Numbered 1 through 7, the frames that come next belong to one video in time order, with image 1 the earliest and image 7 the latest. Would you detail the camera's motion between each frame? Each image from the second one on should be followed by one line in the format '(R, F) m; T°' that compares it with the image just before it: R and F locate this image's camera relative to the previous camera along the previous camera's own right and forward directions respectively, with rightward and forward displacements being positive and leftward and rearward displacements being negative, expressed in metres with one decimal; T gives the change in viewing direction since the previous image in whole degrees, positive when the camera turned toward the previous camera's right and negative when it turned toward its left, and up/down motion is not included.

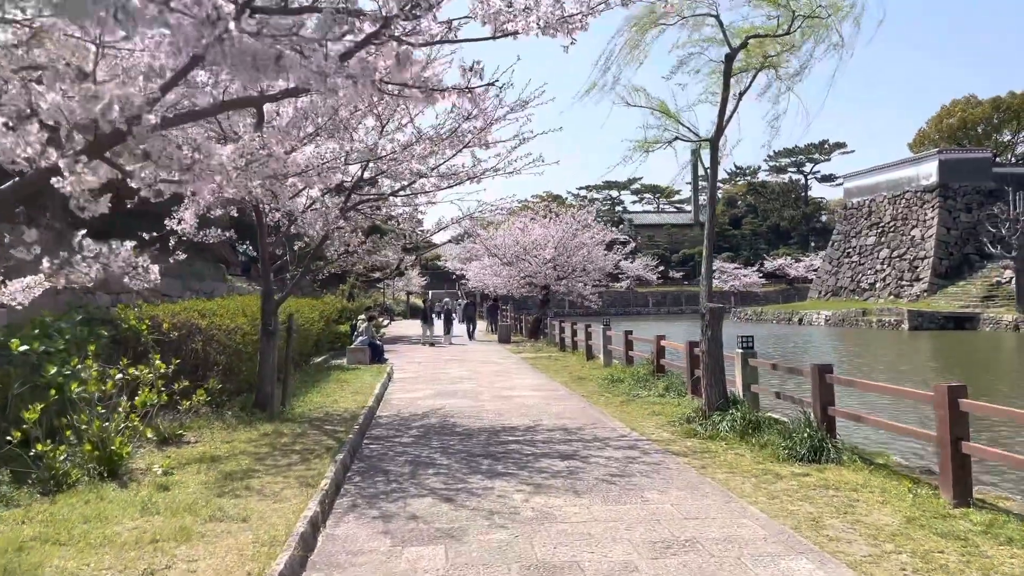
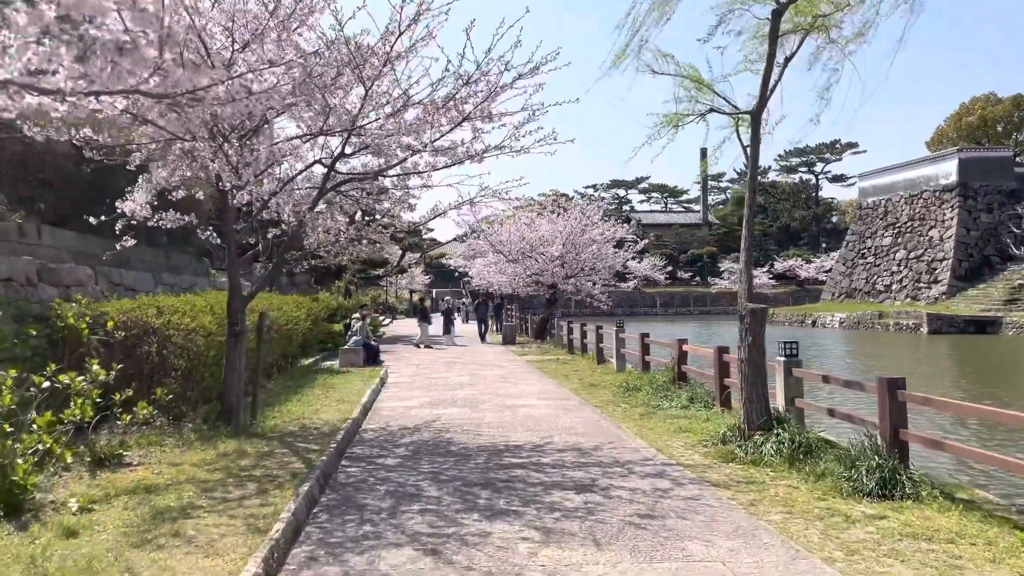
(0.0, +1.3) m; 0°
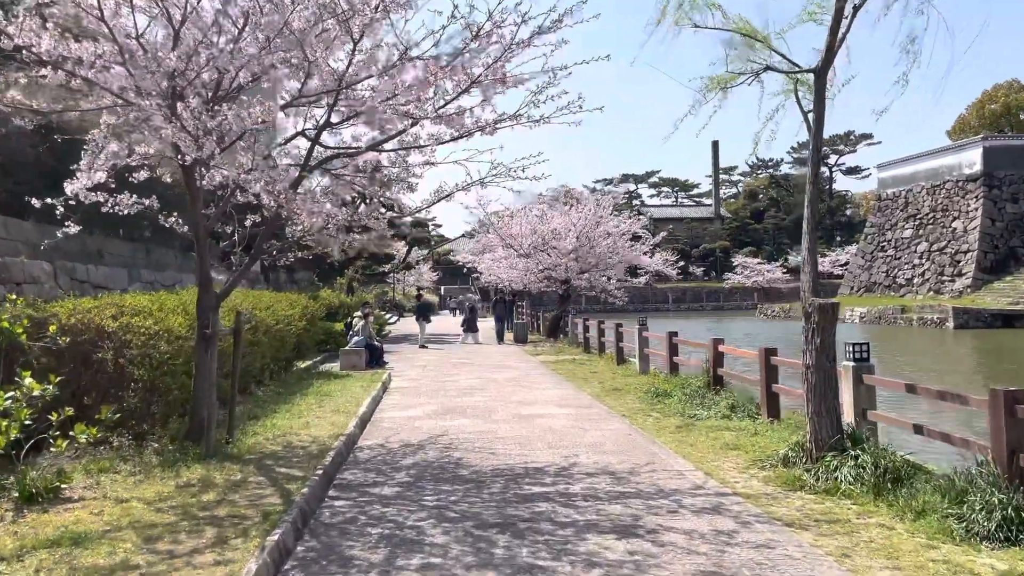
(-0.1, +1.2) m; -1°
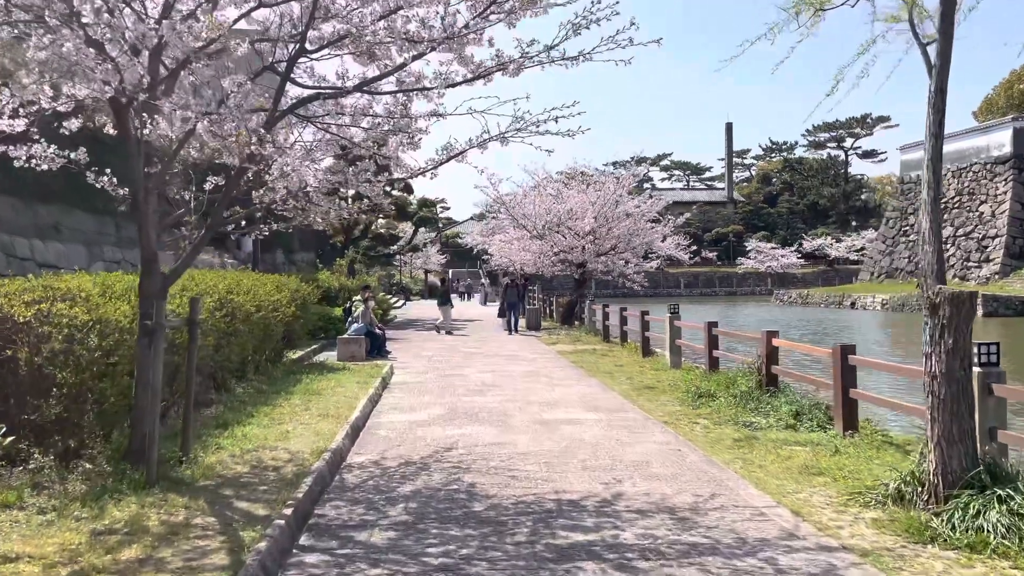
(-0.1, +1.5) m; -1°
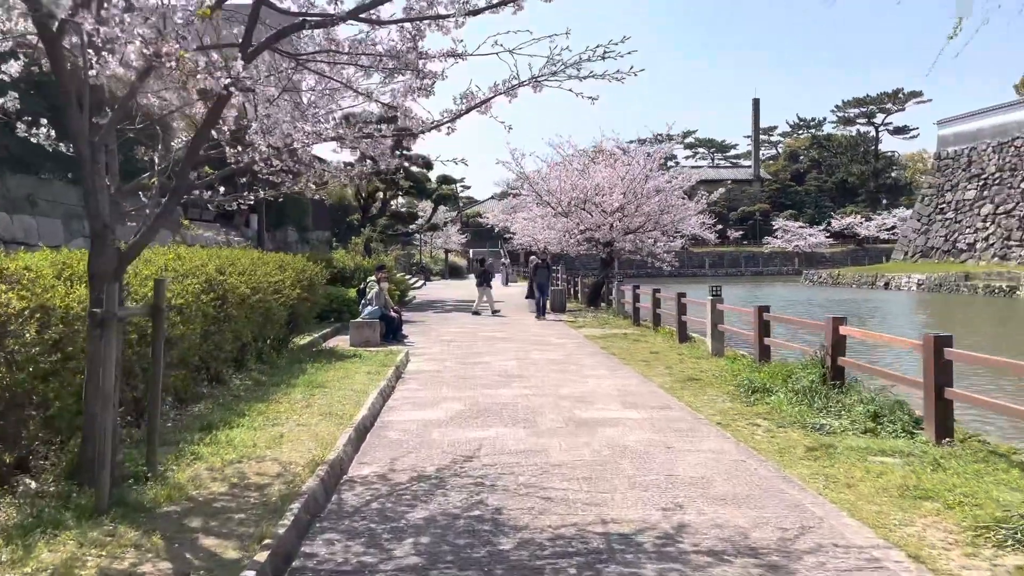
(-0.1, +1.1) m; -1°
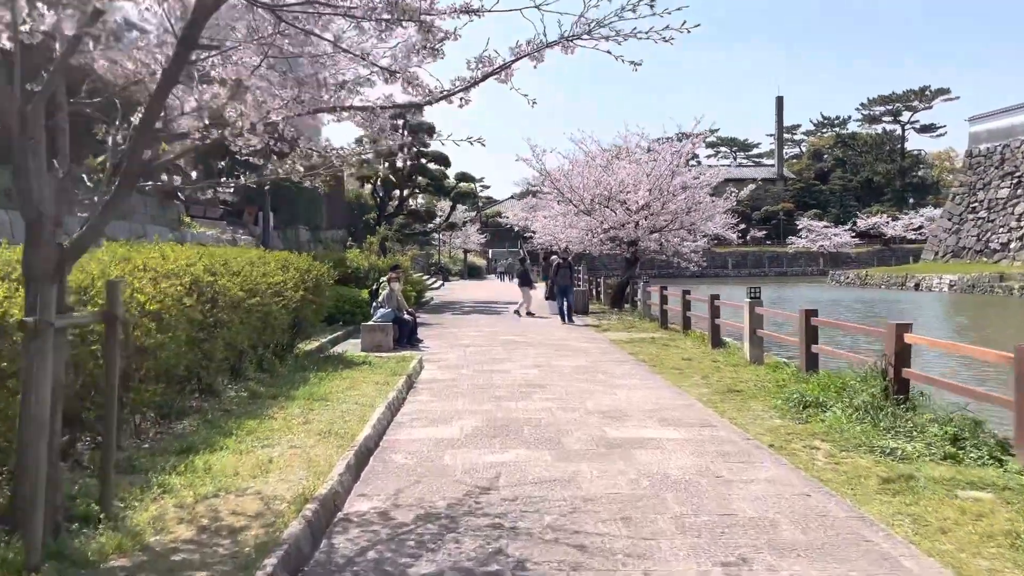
(0.0, +0.8) m; -1°
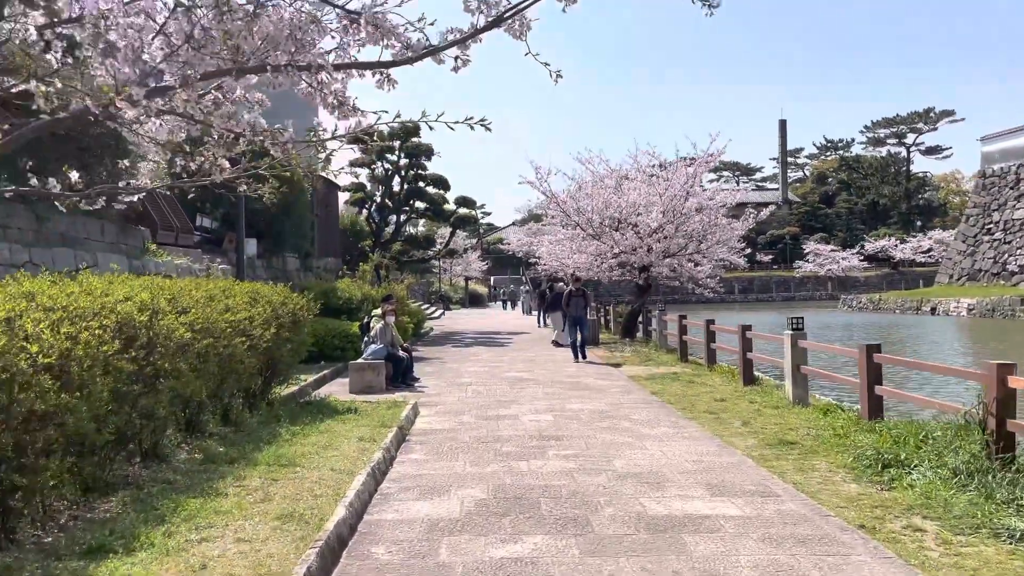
(-0.1, +1.3) m; 0°
